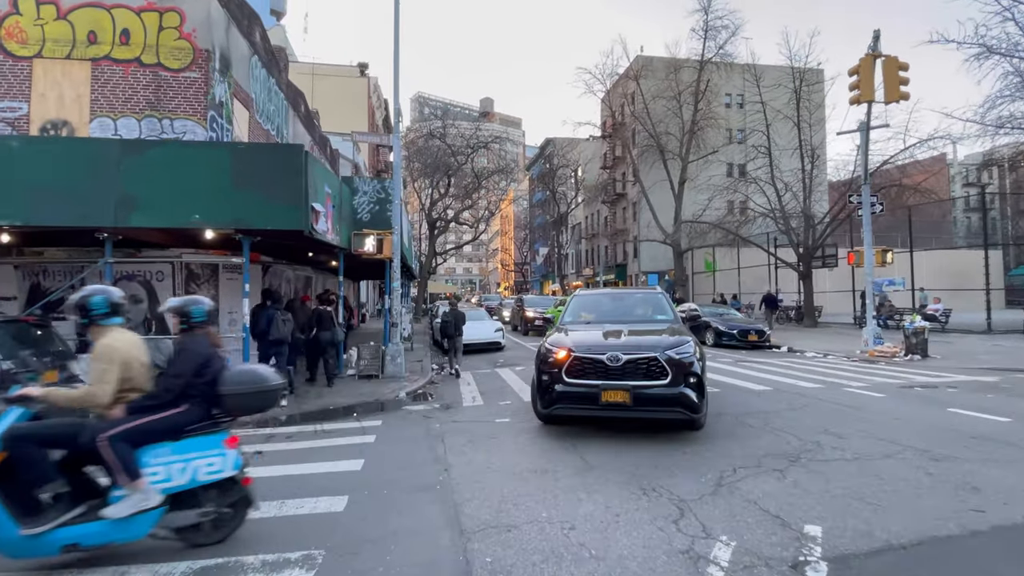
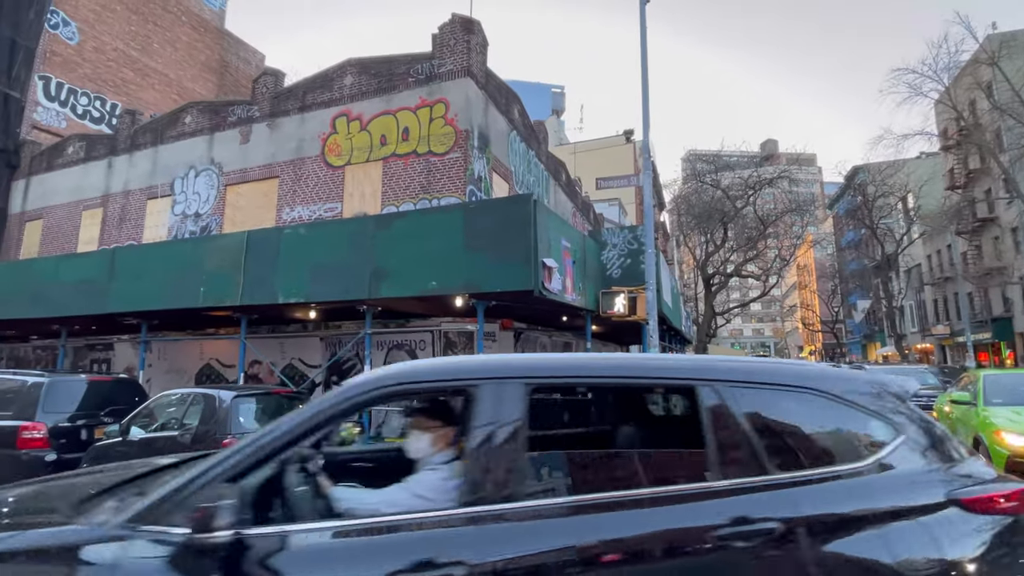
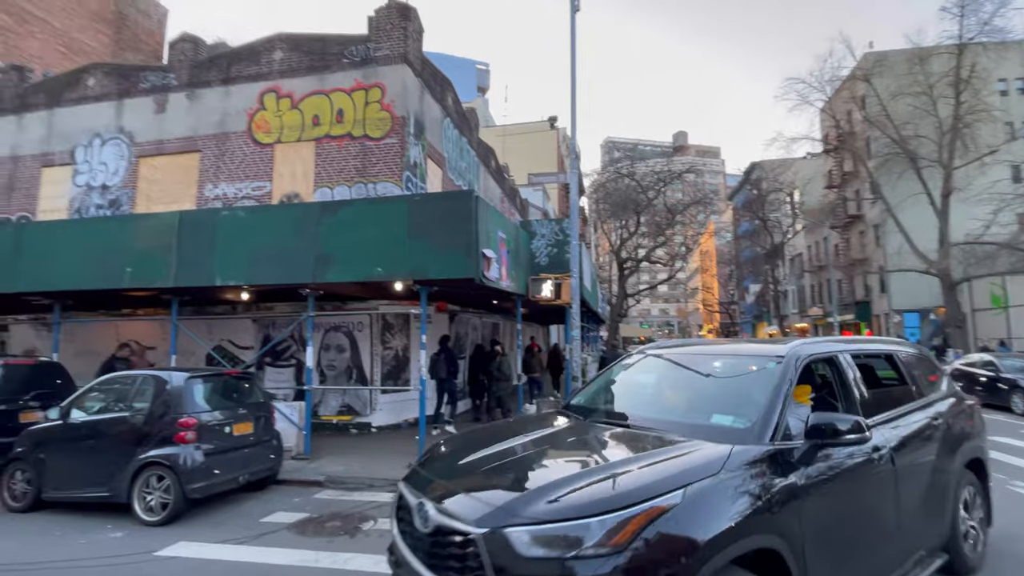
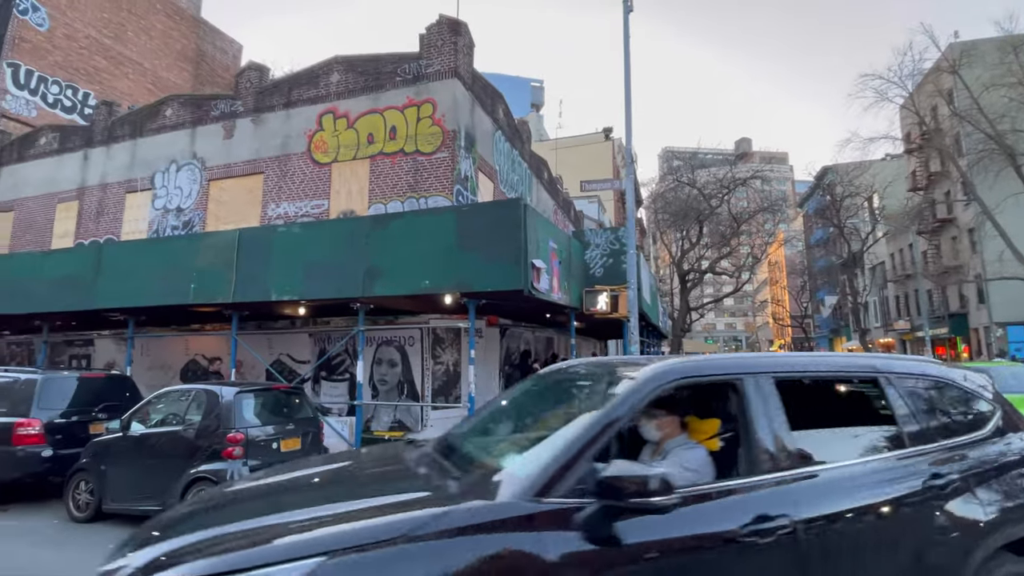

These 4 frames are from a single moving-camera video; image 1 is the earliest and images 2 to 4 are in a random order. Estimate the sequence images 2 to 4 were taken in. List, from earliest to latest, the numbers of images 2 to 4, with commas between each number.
3, 4, 2
